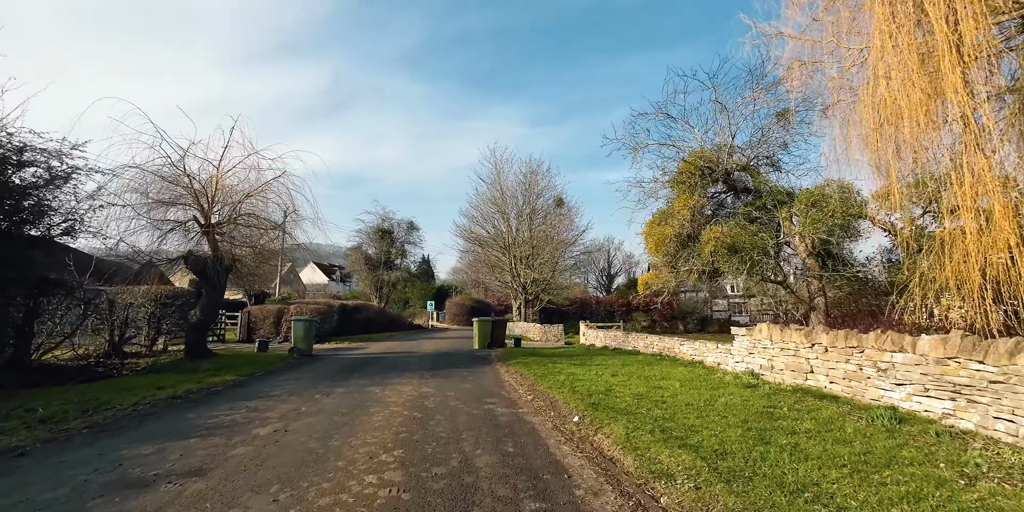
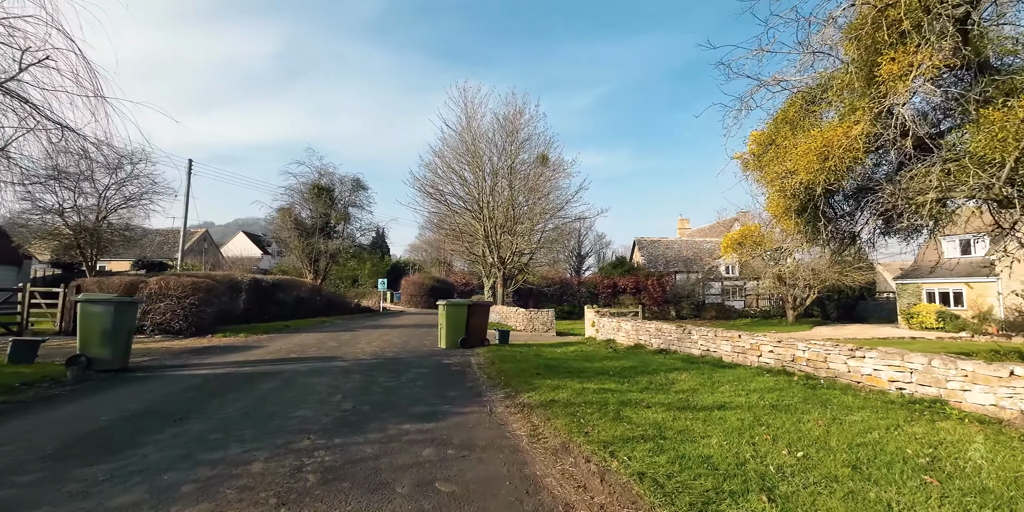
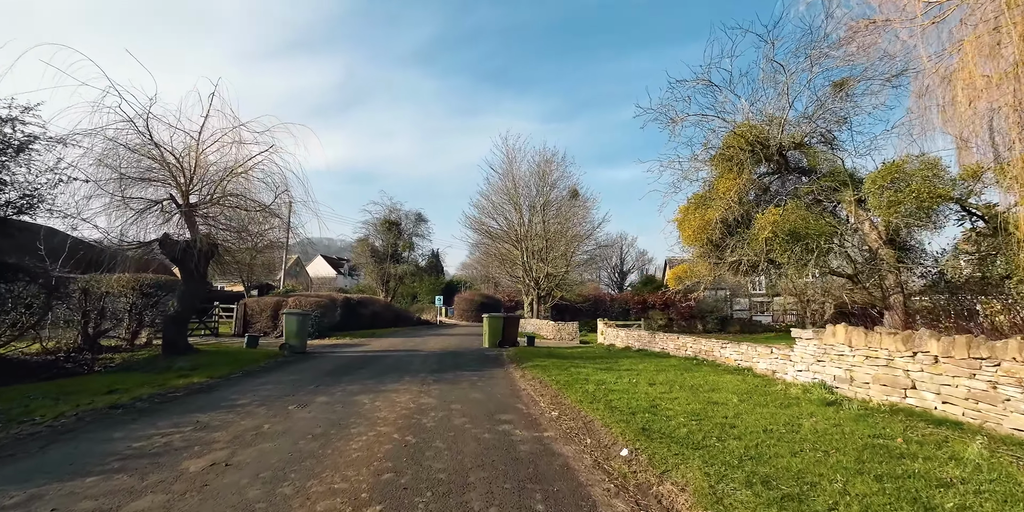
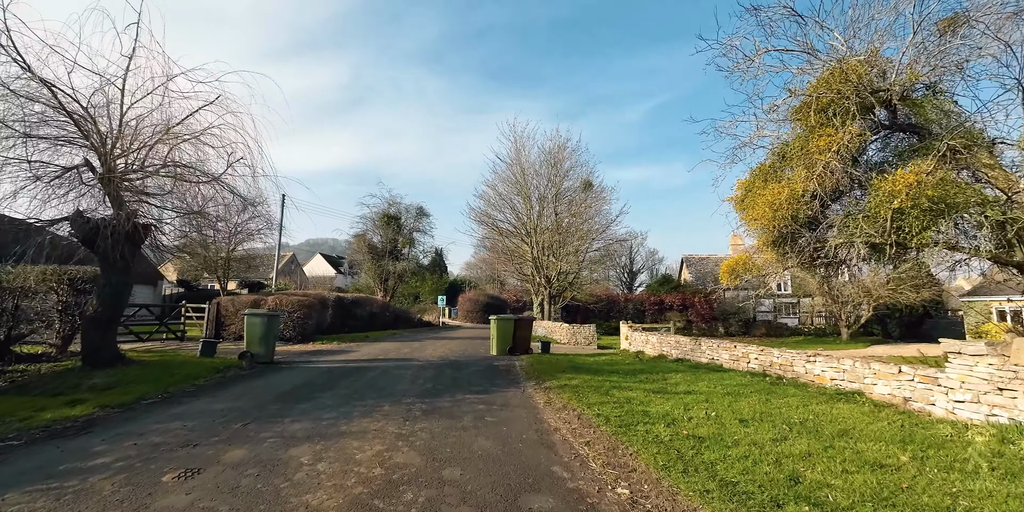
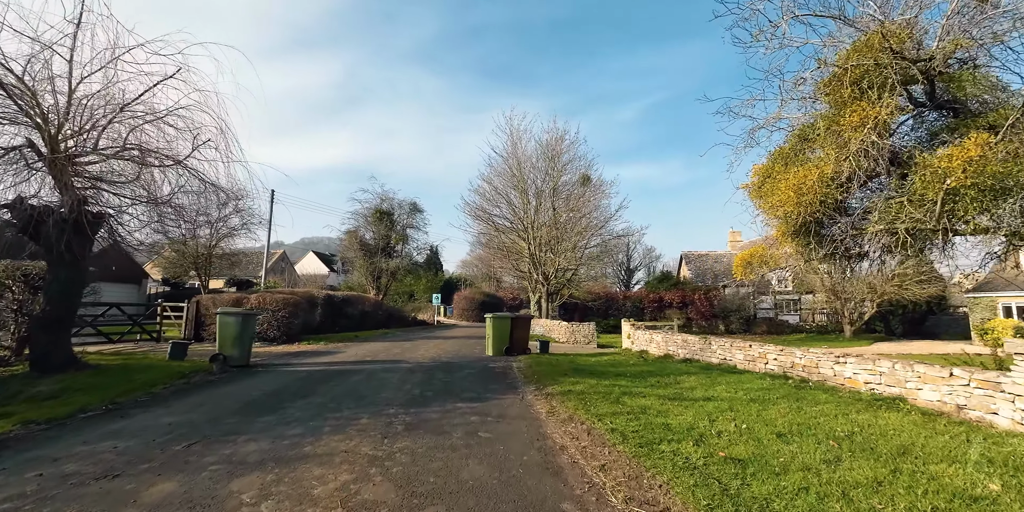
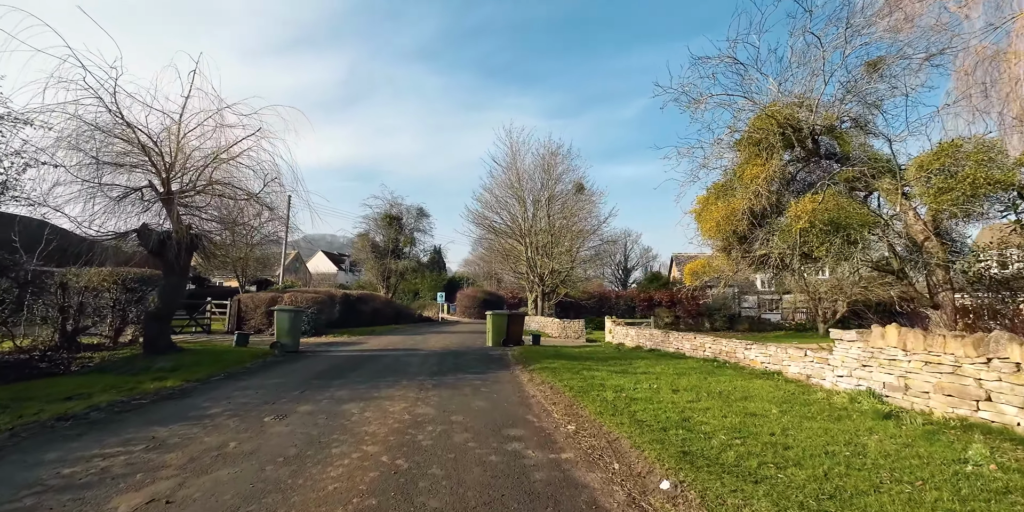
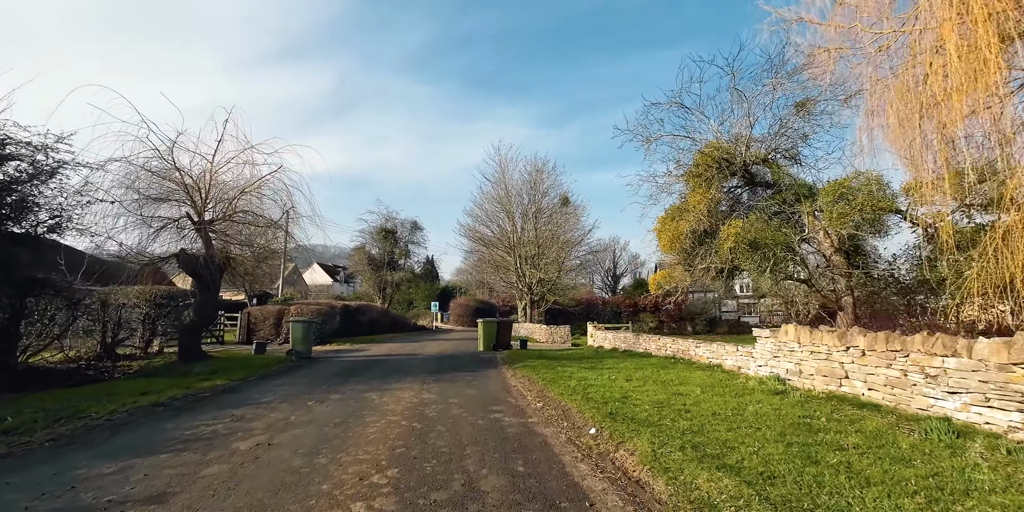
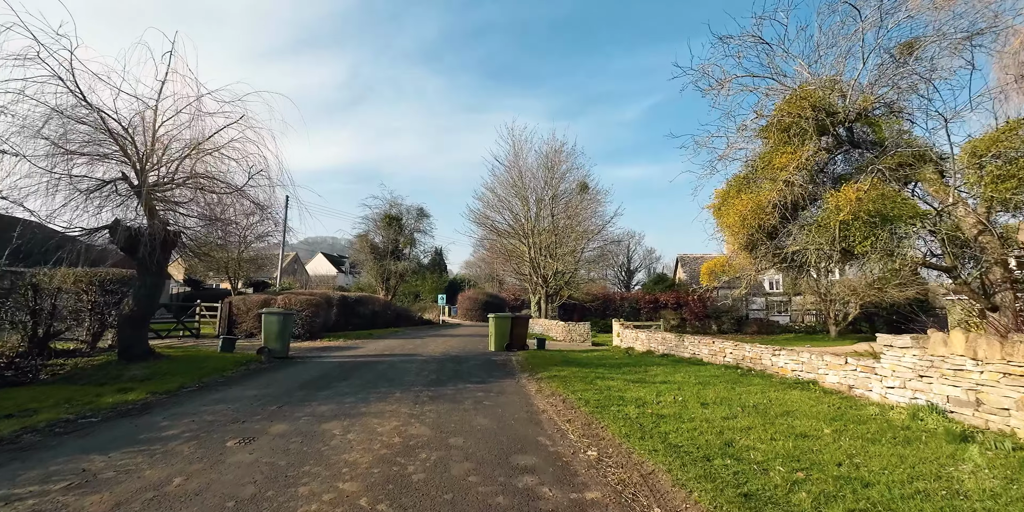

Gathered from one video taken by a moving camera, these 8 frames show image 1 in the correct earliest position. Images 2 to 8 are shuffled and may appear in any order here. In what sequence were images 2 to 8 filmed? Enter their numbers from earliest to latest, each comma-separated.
7, 3, 6, 8, 4, 5, 2
